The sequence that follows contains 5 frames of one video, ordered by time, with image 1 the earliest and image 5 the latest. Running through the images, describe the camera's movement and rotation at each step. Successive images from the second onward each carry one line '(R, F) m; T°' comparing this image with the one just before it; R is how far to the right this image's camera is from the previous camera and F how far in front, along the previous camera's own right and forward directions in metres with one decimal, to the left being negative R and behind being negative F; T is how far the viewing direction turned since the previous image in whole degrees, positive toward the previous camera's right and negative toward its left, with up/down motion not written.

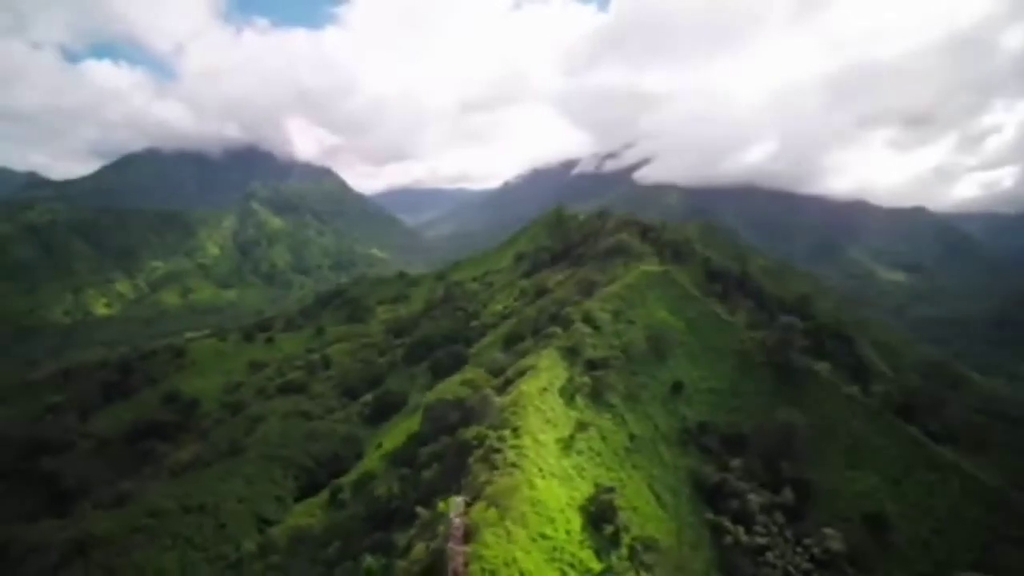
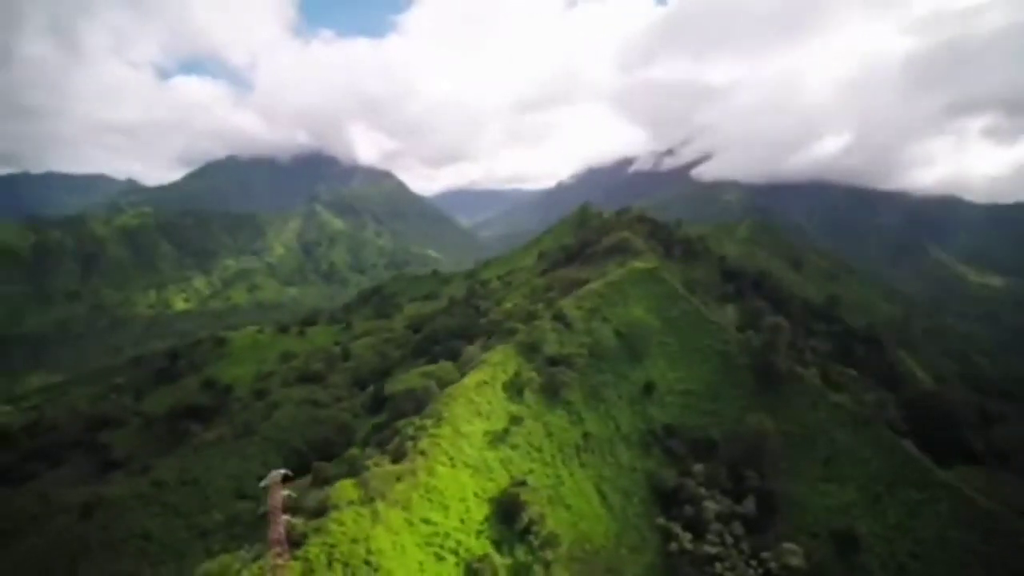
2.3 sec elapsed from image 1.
(+39.3, +0.2) m; -13°
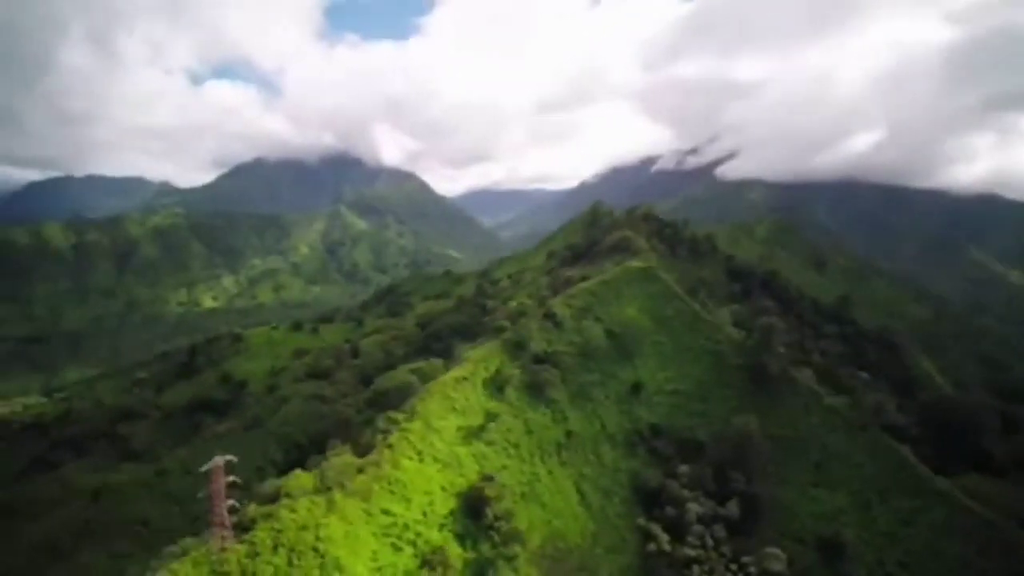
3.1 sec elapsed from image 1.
(+15.3, +0.4) m; -5°
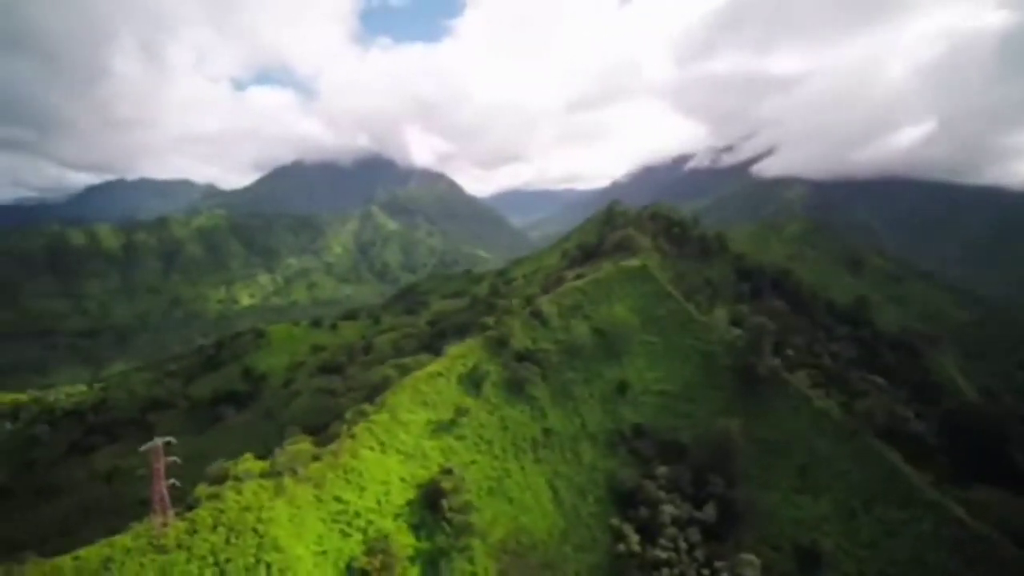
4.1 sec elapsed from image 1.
(+19.6, +1.4) m; -6°
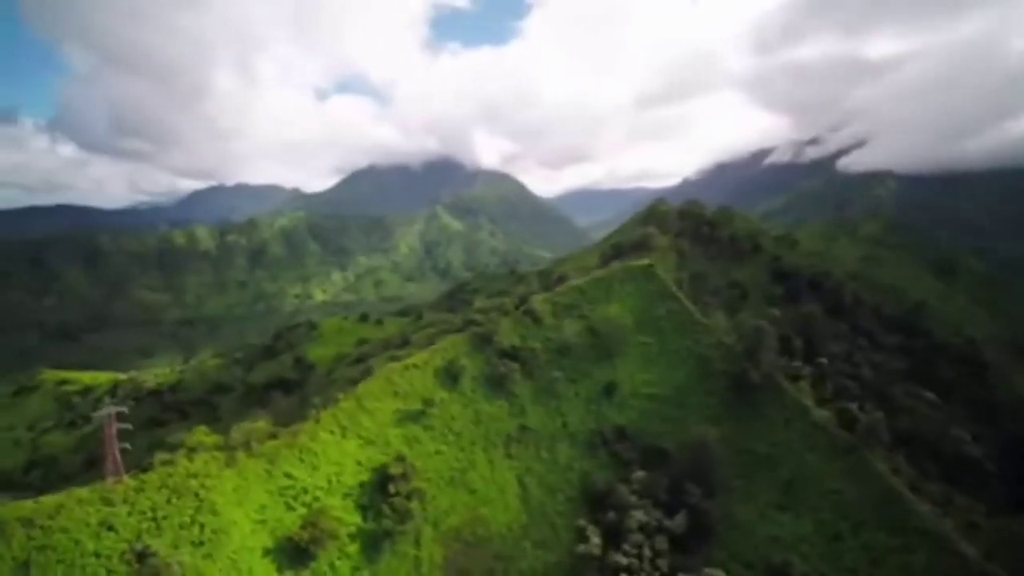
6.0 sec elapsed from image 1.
(+29.8, +4.2) m; -11°
